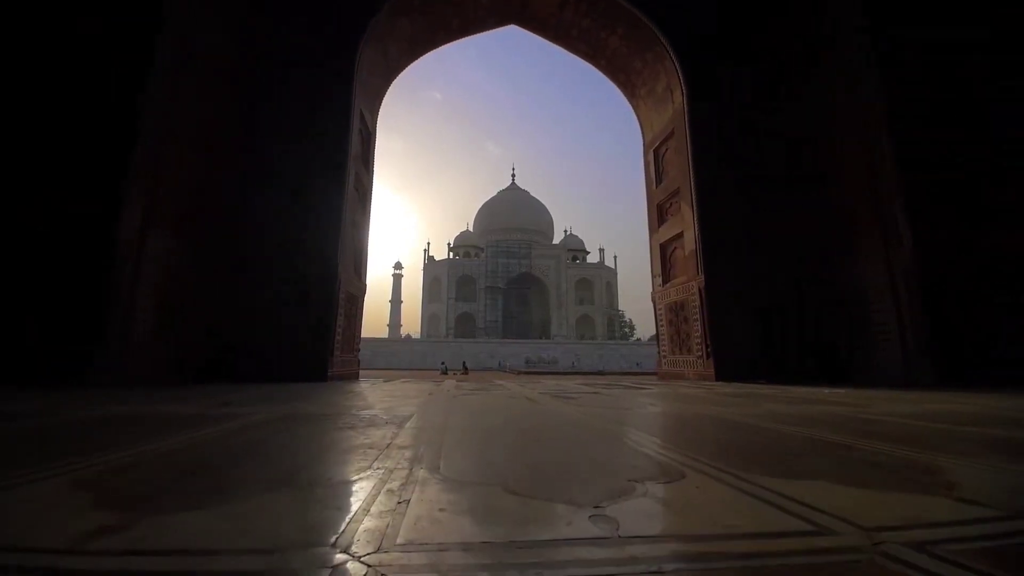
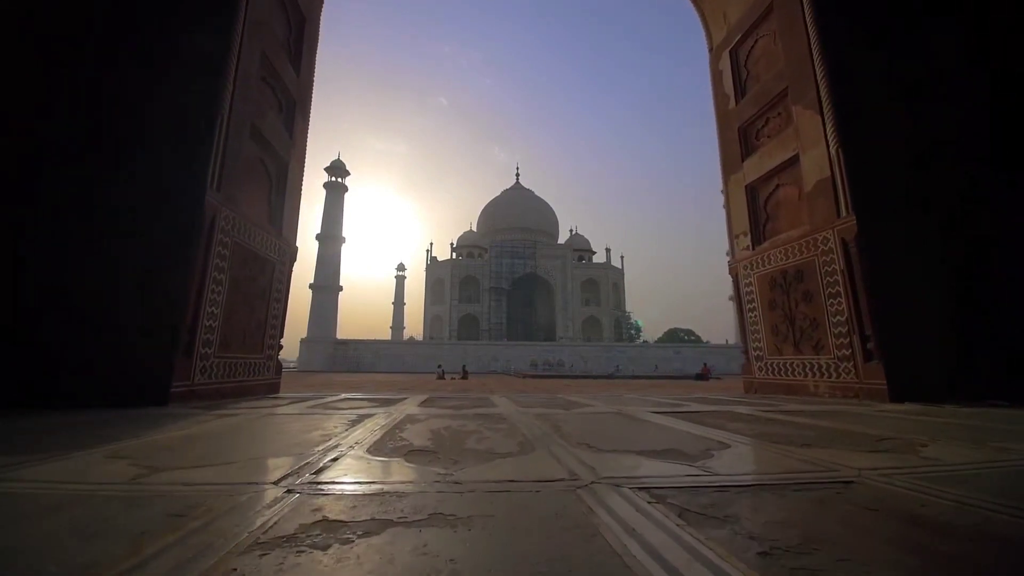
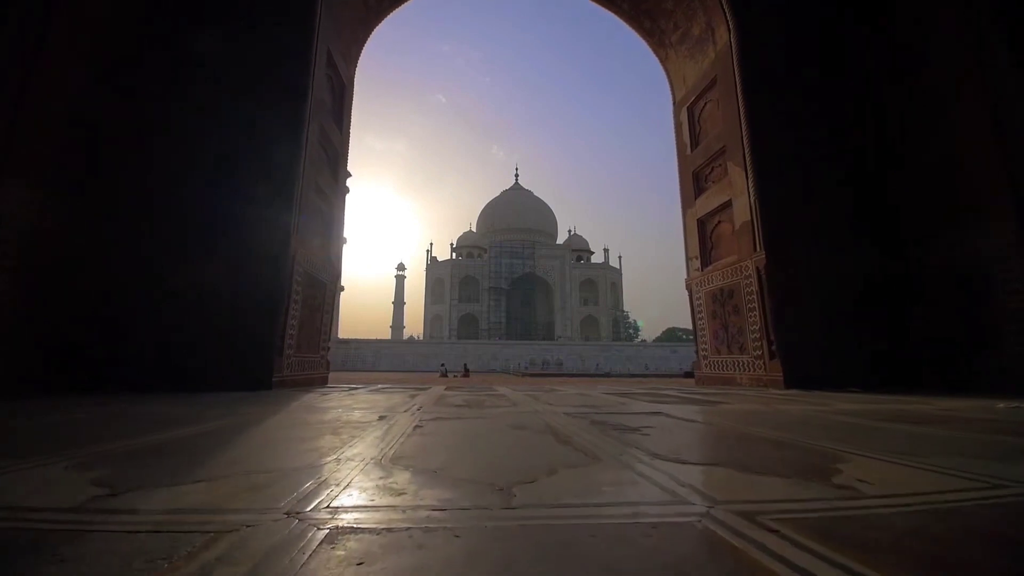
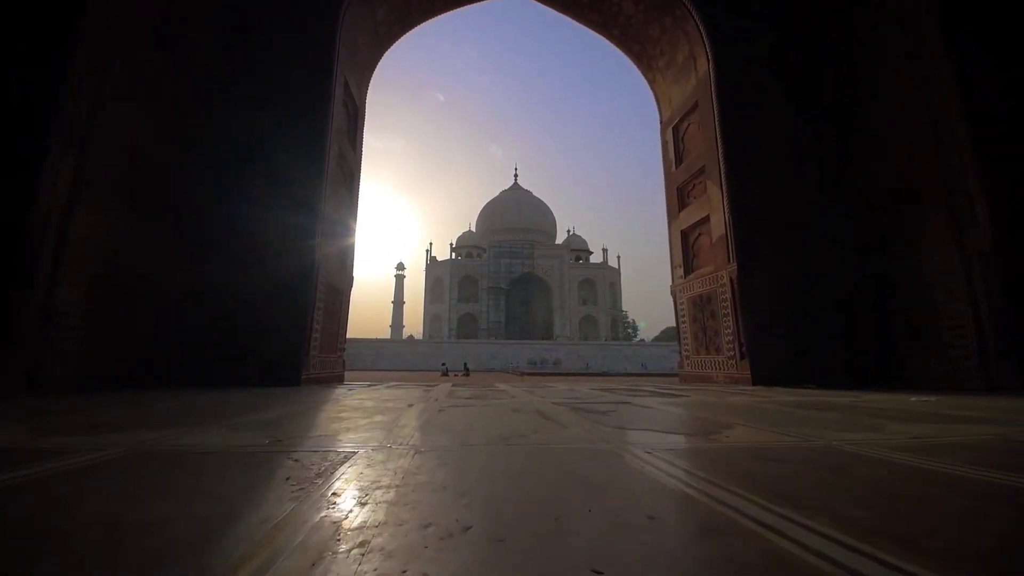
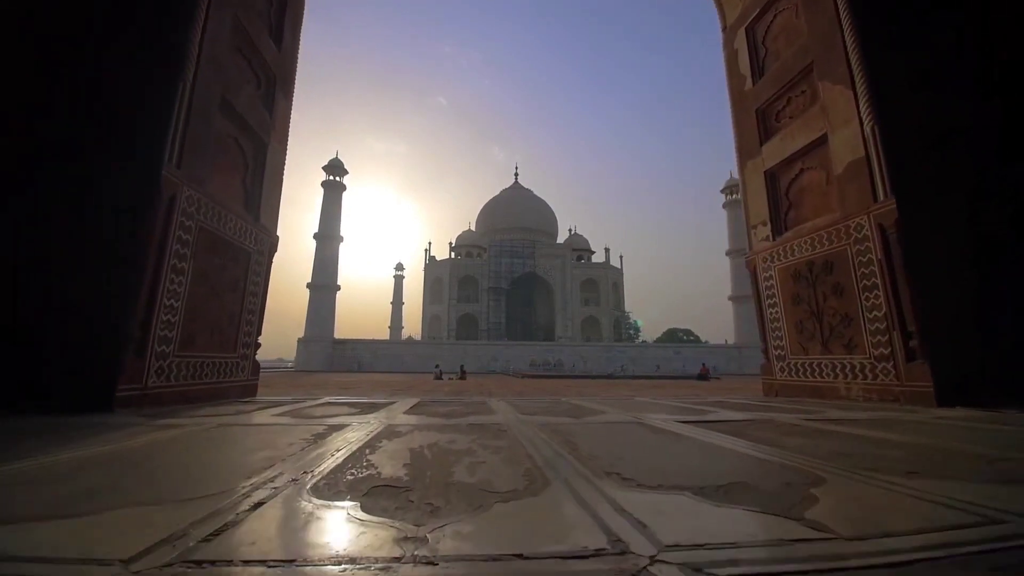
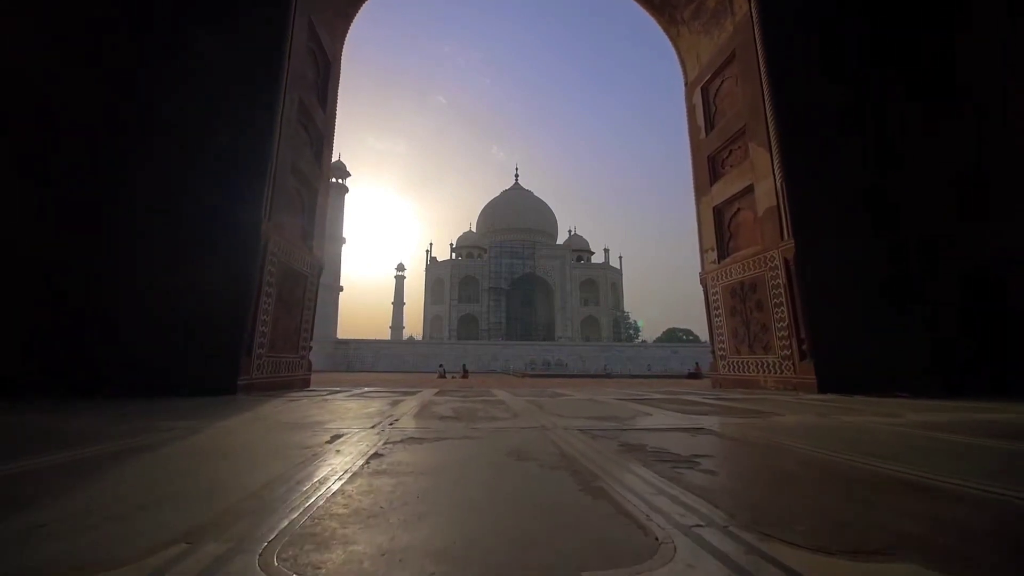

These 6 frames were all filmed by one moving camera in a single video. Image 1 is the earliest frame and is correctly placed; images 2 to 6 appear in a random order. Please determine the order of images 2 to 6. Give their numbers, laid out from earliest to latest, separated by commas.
4, 3, 6, 2, 5
